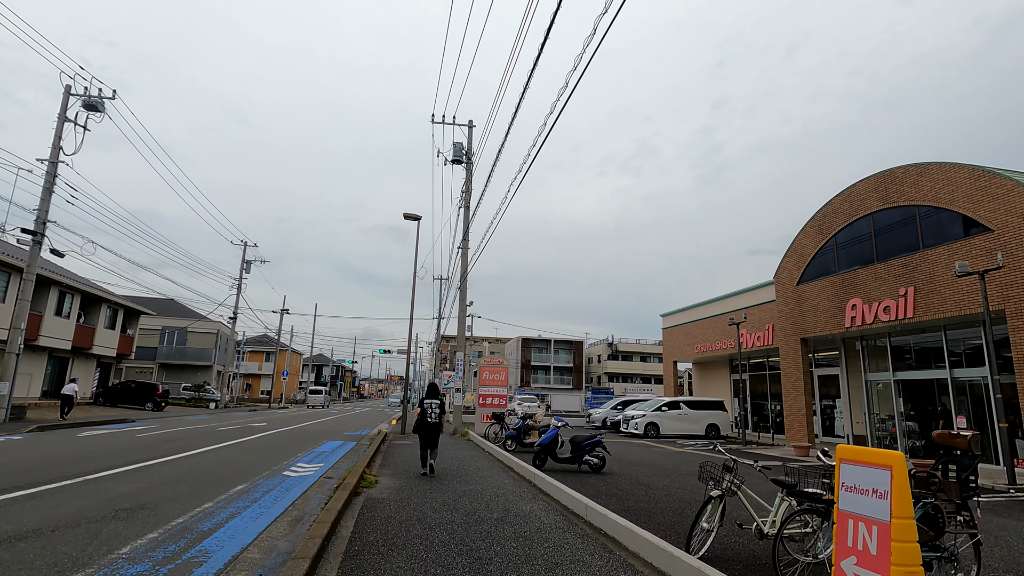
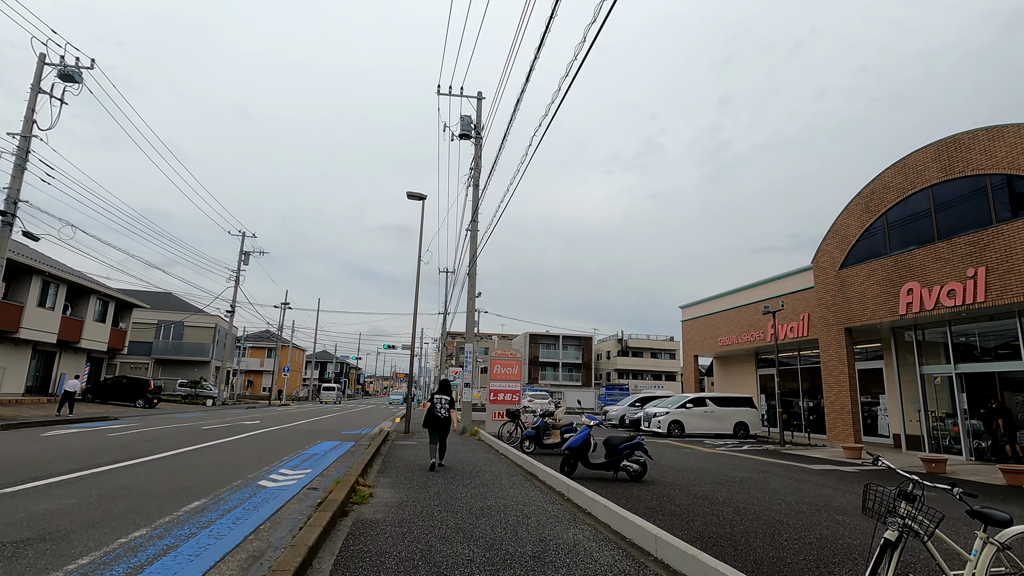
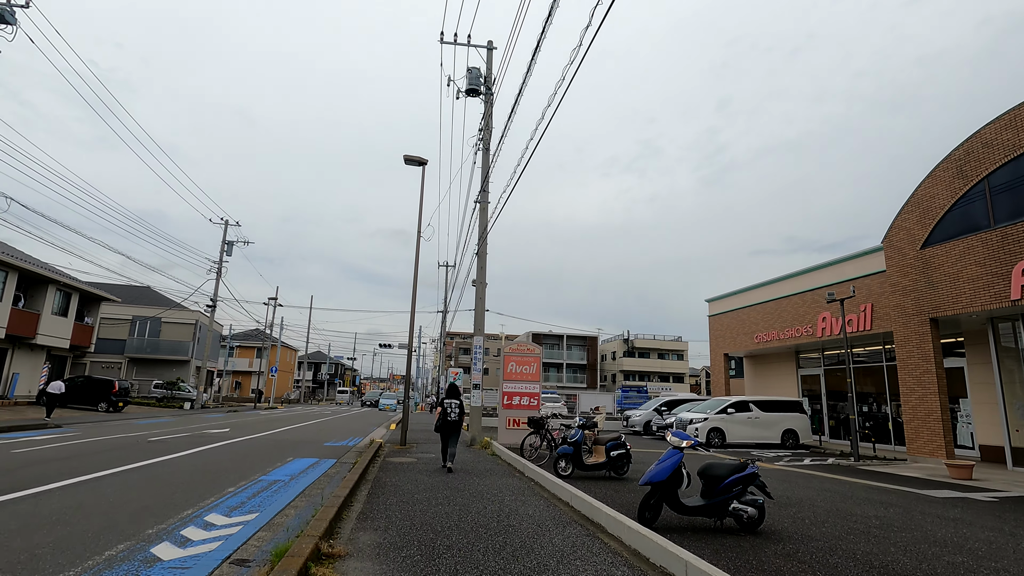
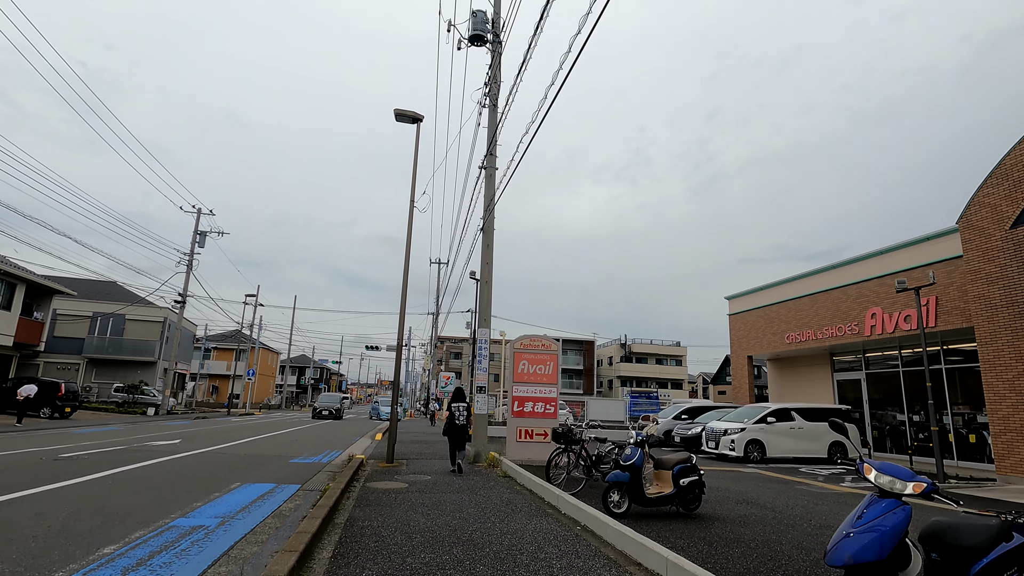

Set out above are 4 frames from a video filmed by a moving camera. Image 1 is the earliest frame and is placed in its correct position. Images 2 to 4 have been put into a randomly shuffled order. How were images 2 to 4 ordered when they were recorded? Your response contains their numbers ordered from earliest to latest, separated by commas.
2, 3, 4
